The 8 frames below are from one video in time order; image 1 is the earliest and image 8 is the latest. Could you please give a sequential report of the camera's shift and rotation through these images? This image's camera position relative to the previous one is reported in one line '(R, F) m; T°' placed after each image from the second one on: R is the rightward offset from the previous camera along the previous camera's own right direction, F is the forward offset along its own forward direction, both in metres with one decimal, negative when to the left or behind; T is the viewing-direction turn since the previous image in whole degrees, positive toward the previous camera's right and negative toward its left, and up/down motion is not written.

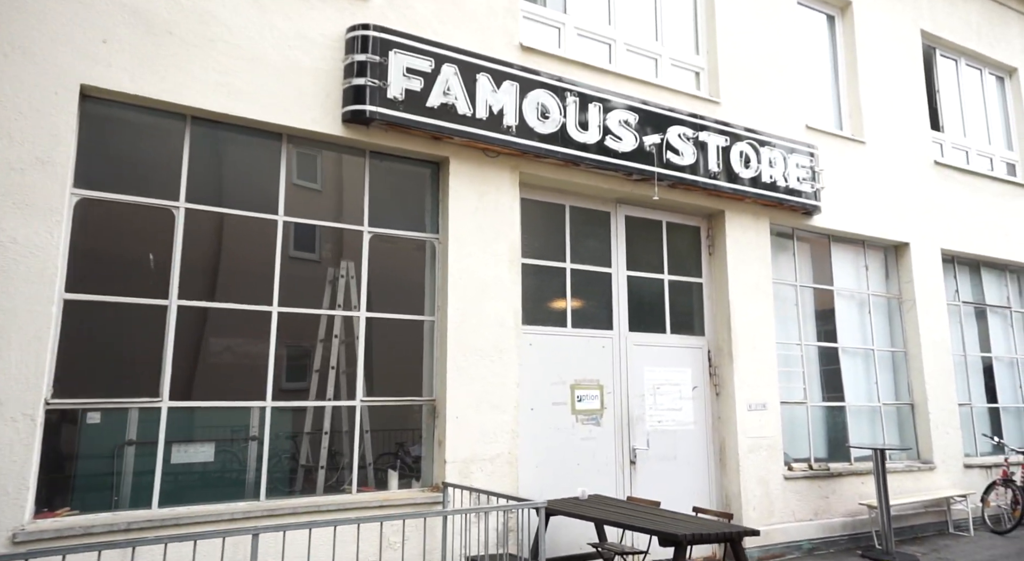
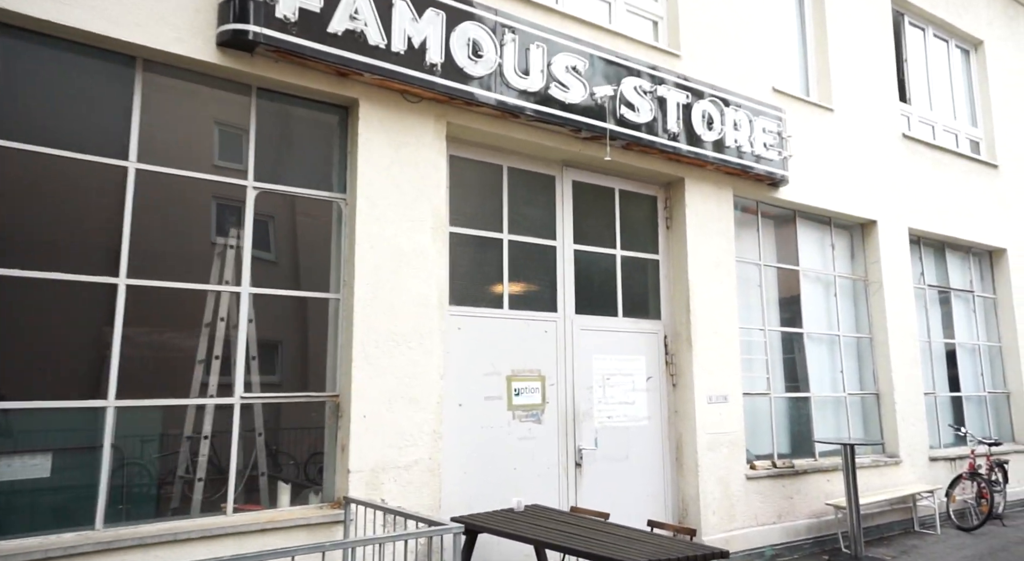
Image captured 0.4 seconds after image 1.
(+0.2, +0.9) m; +4°
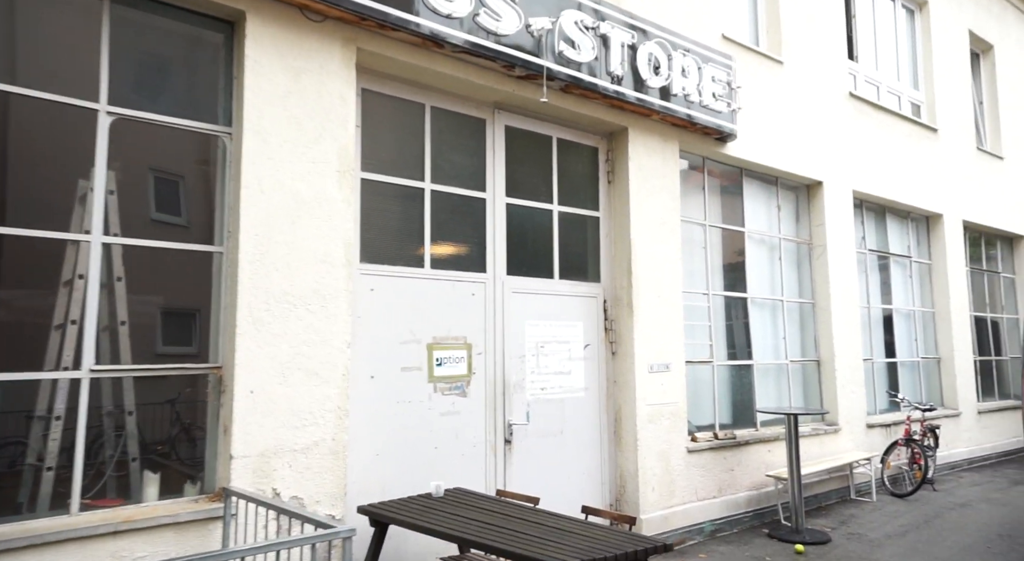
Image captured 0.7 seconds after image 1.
(+0.1, +0.6) m; +5°
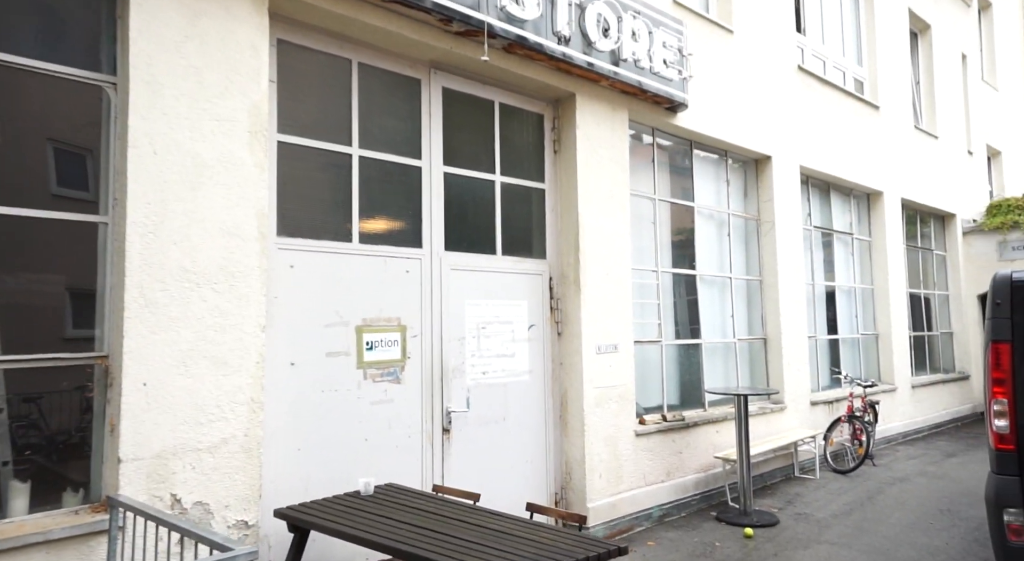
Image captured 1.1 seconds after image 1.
(+0.1, +0.4) m; +5°
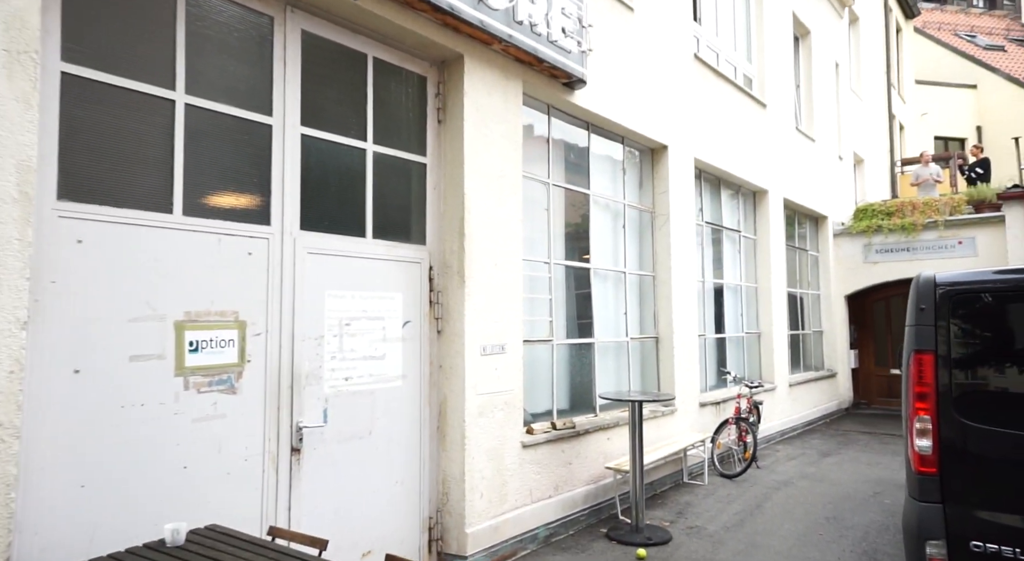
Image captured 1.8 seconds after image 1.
(+0.1, +0.7) m; +10°
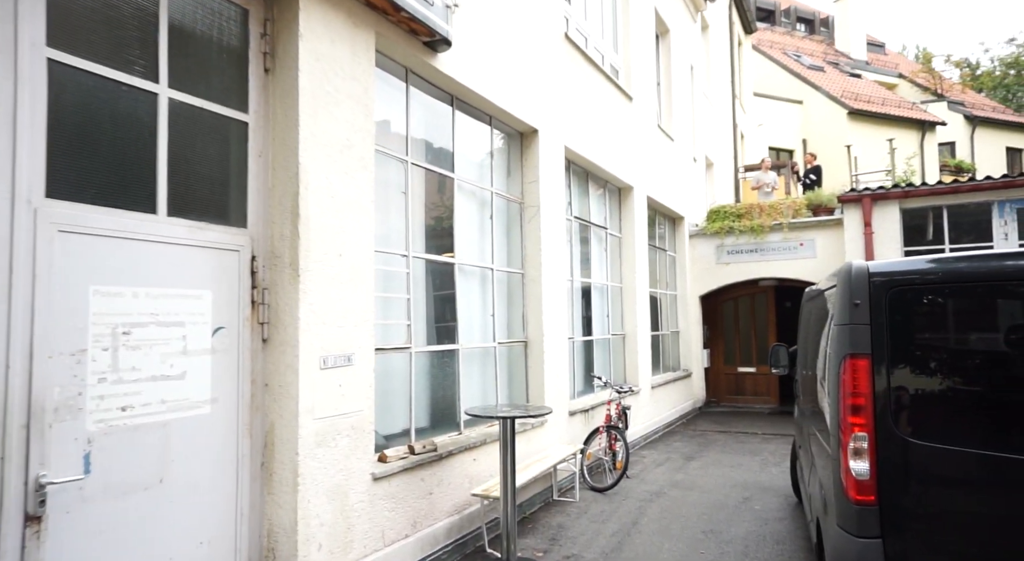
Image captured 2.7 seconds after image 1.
(0.0, +0.8) m; +13°
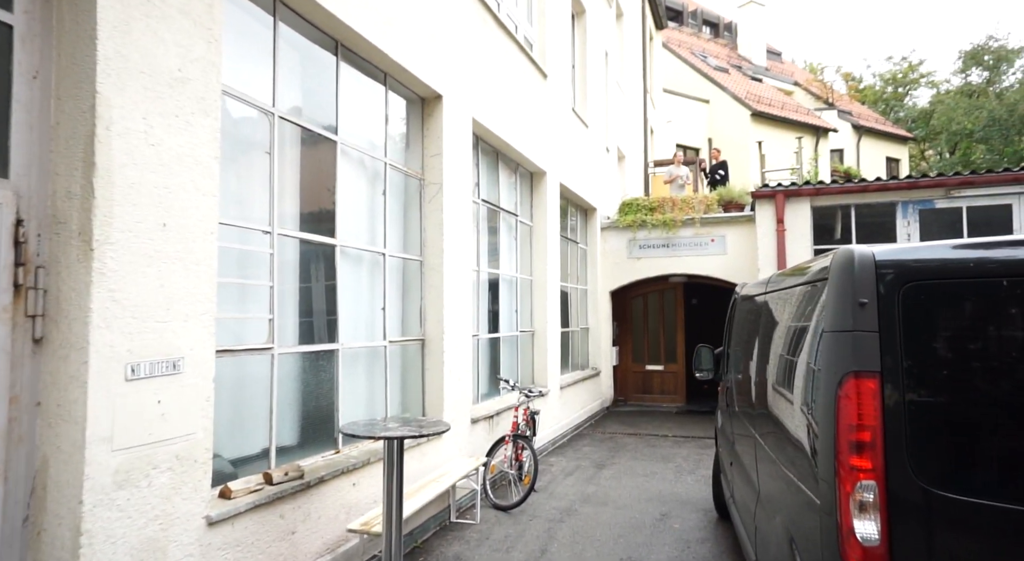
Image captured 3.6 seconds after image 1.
(+0.1, +0.8) m; +9°
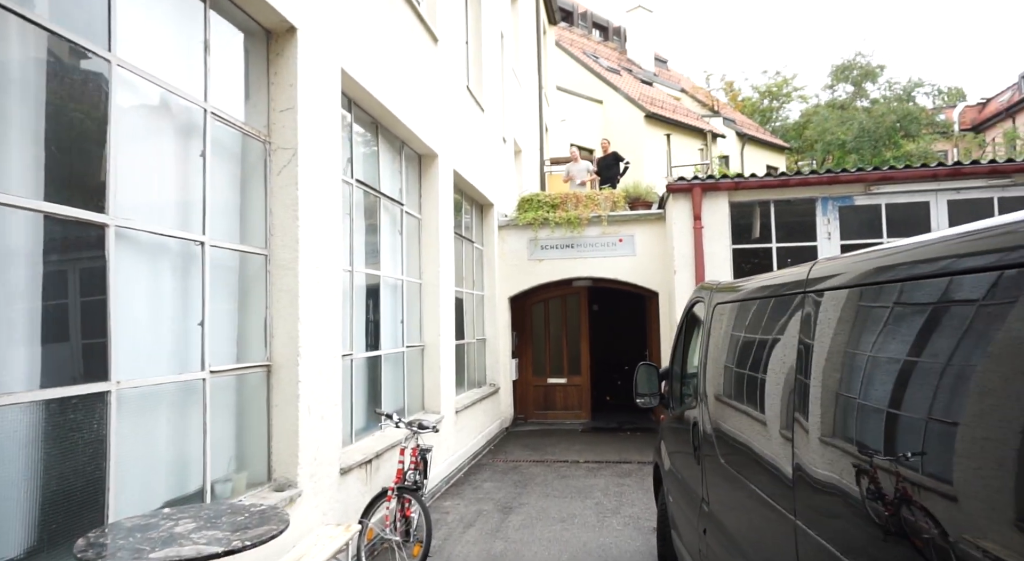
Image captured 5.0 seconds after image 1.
(0.0, +1.3) m; +10°
